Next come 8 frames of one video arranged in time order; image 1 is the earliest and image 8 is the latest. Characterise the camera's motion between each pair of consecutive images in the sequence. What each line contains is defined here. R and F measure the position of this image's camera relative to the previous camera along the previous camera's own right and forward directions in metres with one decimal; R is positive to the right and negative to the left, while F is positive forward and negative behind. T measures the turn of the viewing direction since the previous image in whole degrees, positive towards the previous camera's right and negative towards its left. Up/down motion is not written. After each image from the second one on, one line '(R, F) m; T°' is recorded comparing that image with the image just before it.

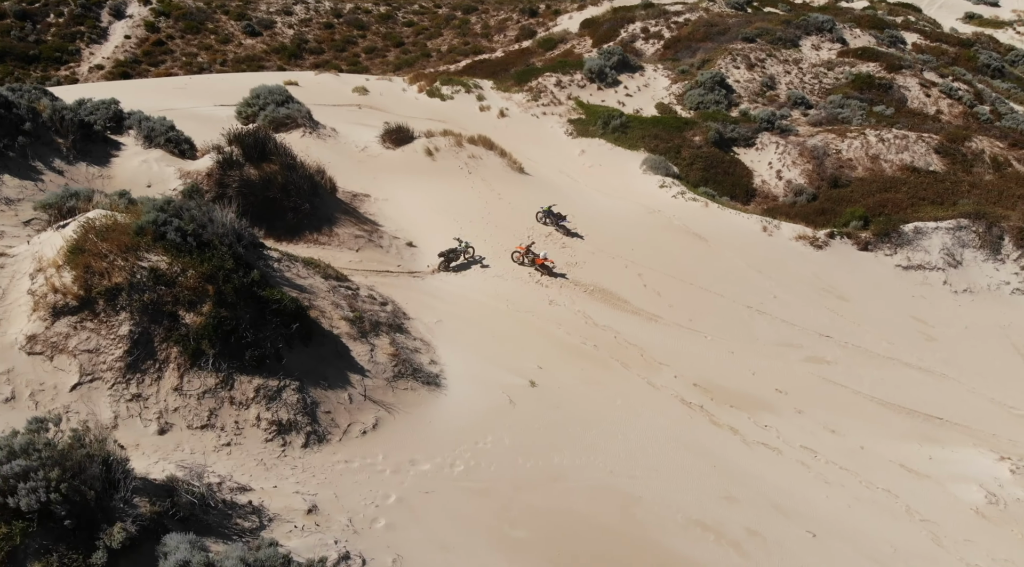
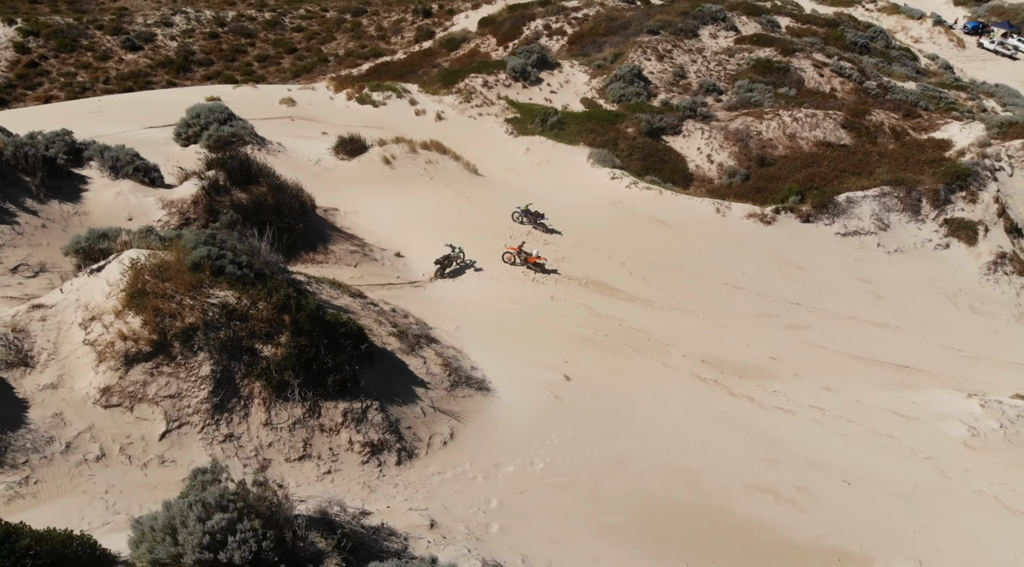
(-3.5, -0.3) m; +10°
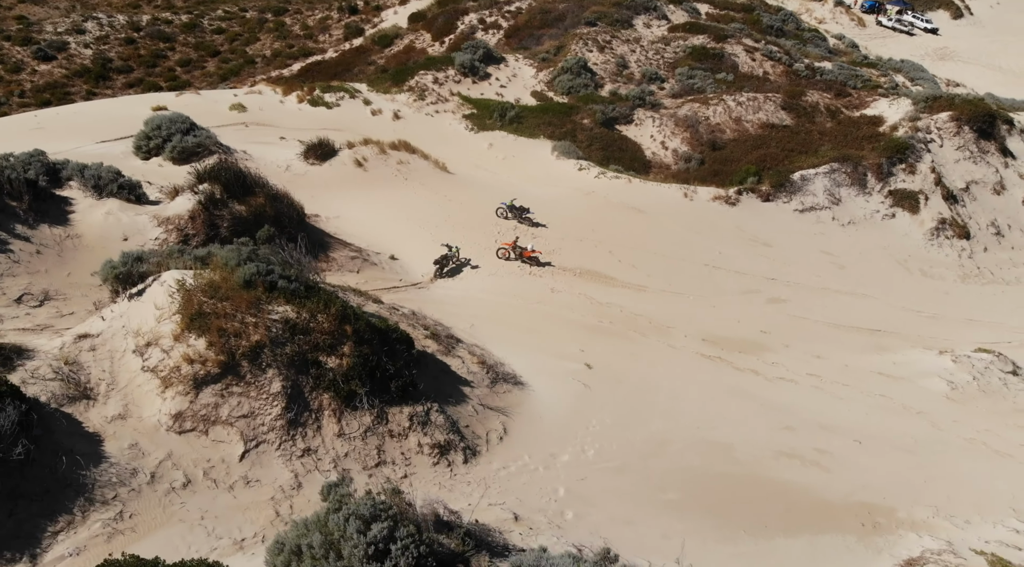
(-2.5, -0.3) m; +7°
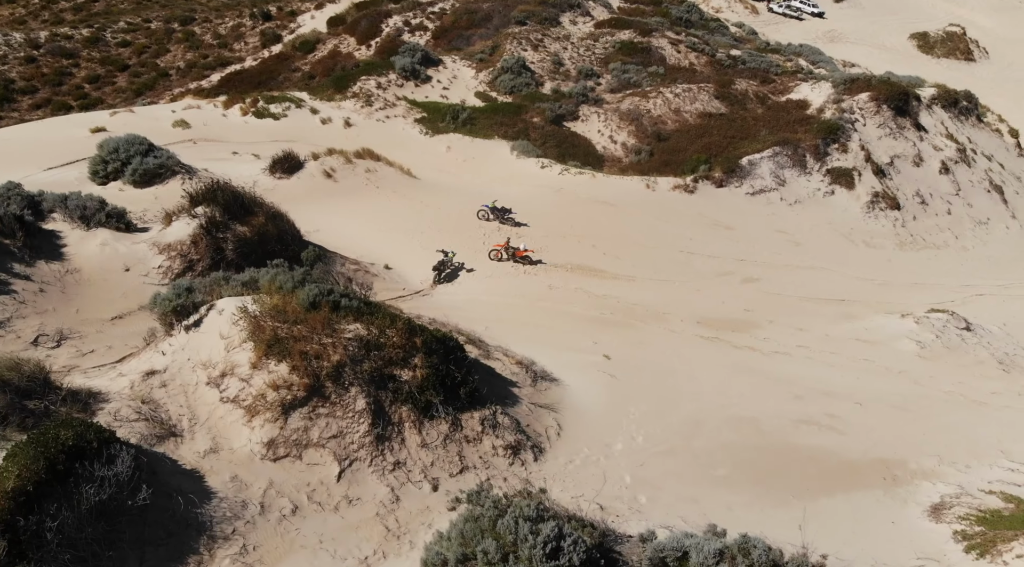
(-2.8, -0.3) m; +8°
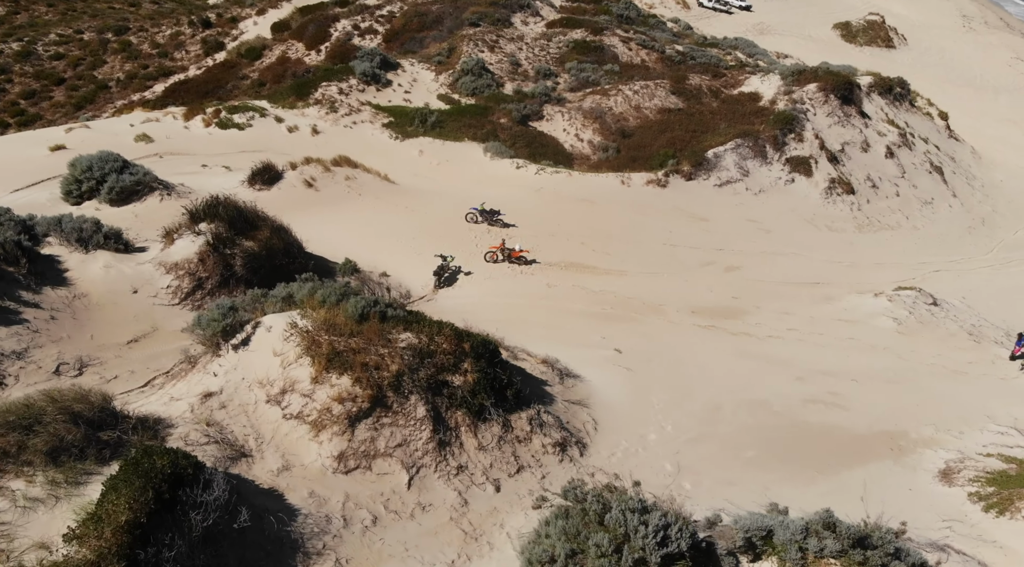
(-2.0, -0.2) m; +5°
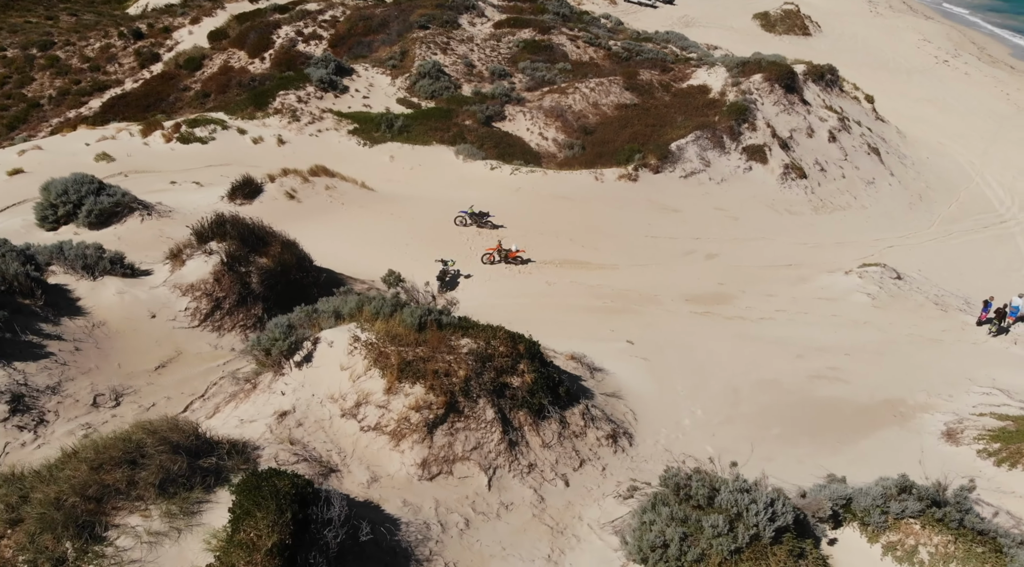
(-2.3, -0.3) m; +6°
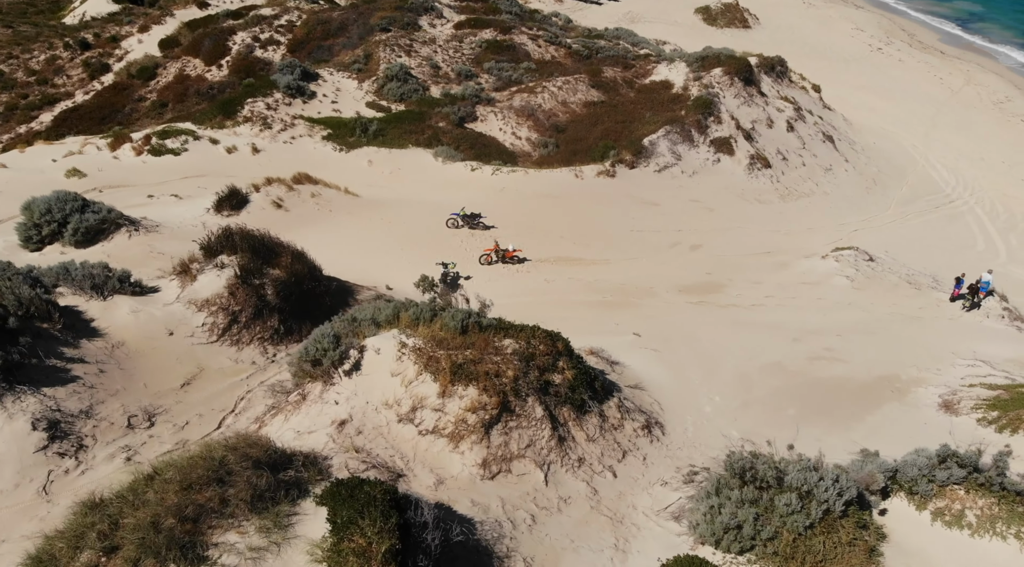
(-1.7, -0.2) m; +4°
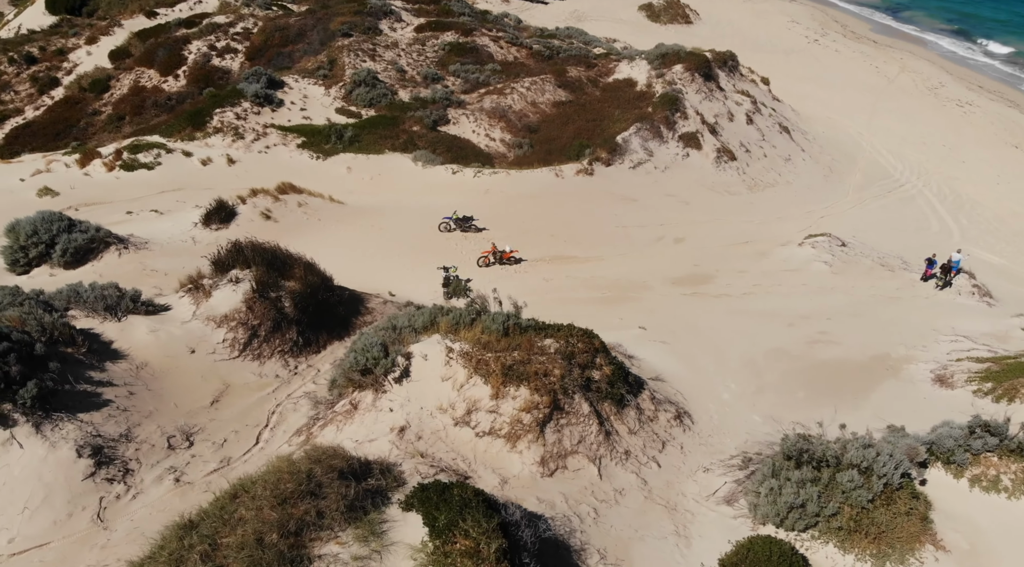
(-1.7, -0.2) m; +4°
